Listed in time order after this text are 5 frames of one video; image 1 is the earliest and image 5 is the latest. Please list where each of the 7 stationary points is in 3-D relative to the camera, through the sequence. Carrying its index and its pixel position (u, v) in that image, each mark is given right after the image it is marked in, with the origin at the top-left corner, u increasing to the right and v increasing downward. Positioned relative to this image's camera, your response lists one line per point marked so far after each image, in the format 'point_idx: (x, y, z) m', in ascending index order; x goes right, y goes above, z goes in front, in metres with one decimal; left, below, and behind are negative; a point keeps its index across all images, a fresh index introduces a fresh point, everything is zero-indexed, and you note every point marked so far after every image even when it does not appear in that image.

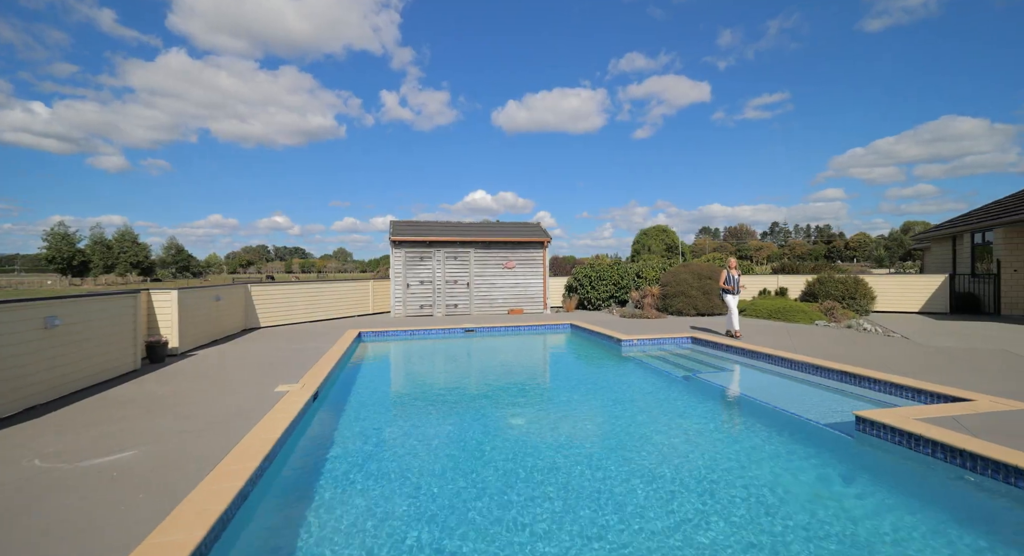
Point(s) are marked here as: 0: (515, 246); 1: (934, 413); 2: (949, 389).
0: (0.0, +1.0, +13.5) m
1: (+3.5, -1.1, +3.8) m
2: (+4.5, -1.2, +4.7) m
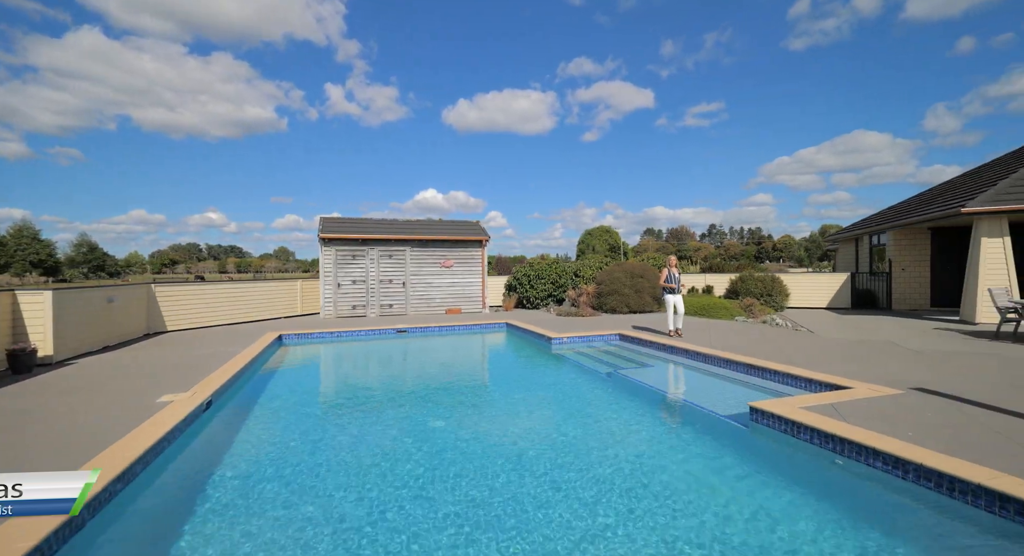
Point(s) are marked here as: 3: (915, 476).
0: (-1.8, +1.0, +13.3) m
1: (+2.7, -1.1, +4.1) m
2: (+3.6, -1.1, +5.1) m
3: (+2.6, -1.3, +3.0) m
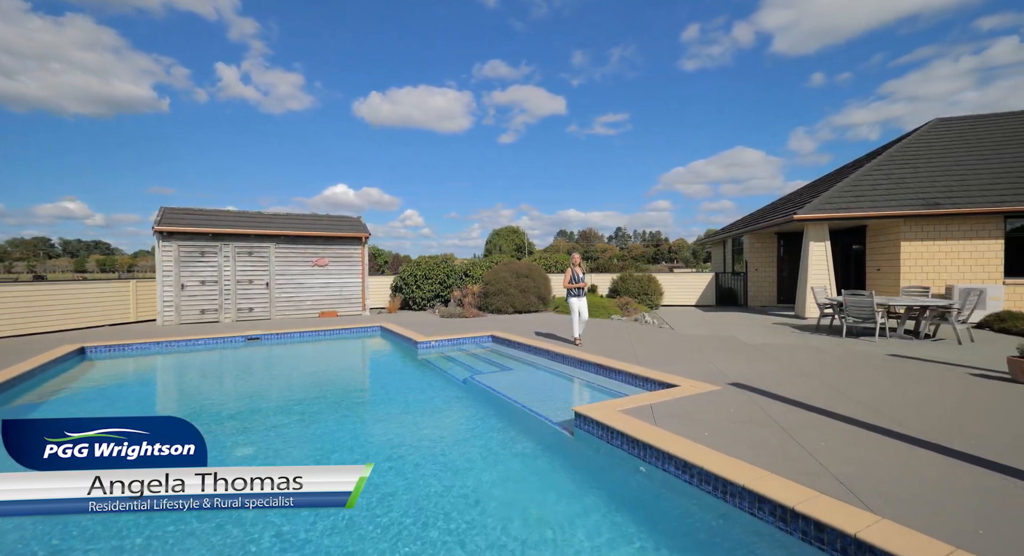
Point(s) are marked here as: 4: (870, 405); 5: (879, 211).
0: (-5.1, +1.0, +12.3) m
1: (+1.1, -1.2, +4.2) m
2: (+1.8, -1.2, +5.3) m
3: (+1.2, -1.3, +3.0) m
4: (+3.4, -1.2, +4.3) m
5: (+8.8, +1.6, +10.9) m
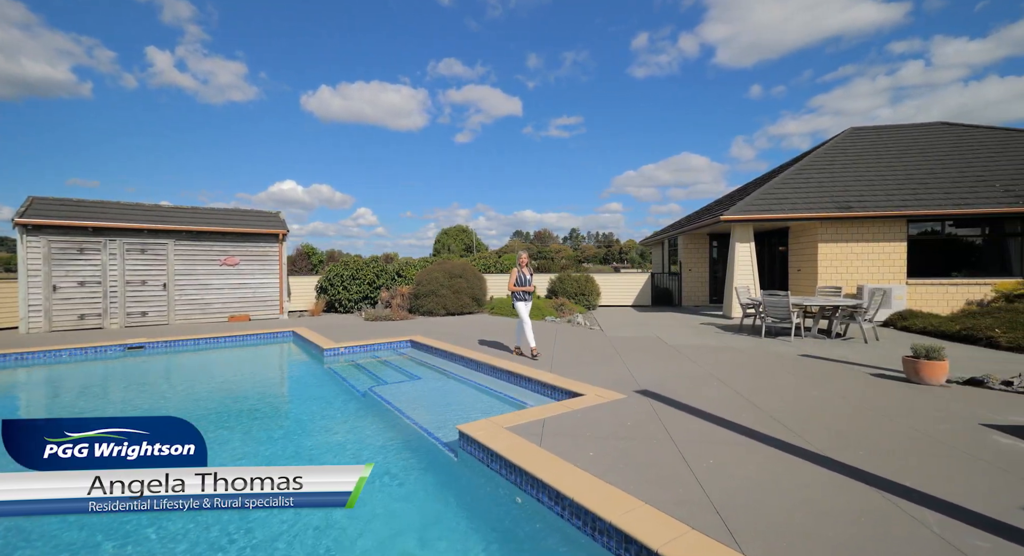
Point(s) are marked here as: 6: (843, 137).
0: (-6.9, +1.0, +11.3) m
1: (+0.1, -1.2, +3.8) m
2: (+0.7, -1.2, +5.0) m
3: (+0.3, -1.4, +2.7) m
4: (+2.3, -1.2, +4.1) m
5: (+7.1, +1.6, +11.3) m
6: (+10.4, +4.4, +14.3) m
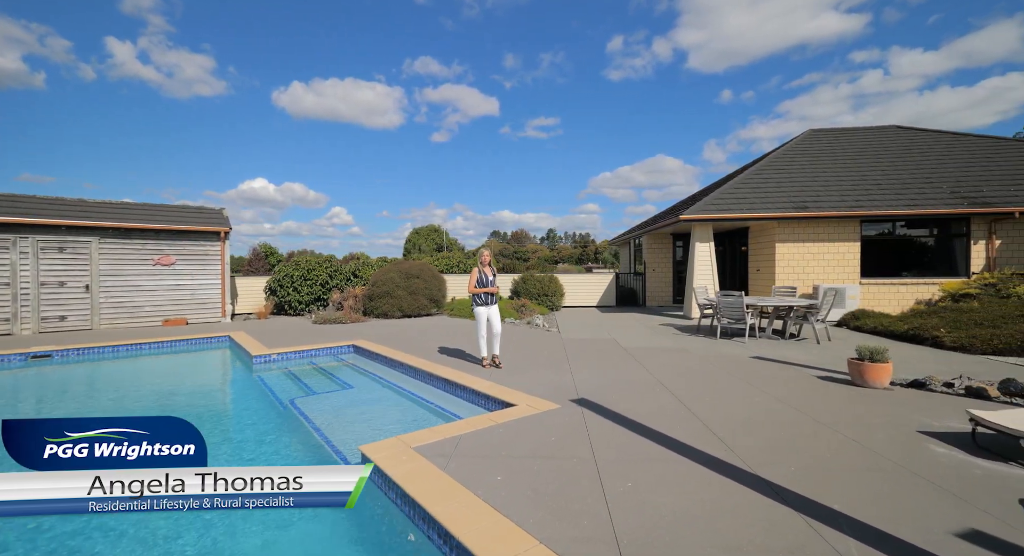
0: (-7.9, +1.0, +10.6) m
1: (-0.6, -1.2, +3.4) m
2: (0.0, -1.2, +4.7) m
3: (-0.3, -1.4, +2.3) m
4: (+1.6, -1.2, +3.9) m
5: (+6.0, +1.6, +11.2) m
6: (+9.2, +4.4, +14.4) m
